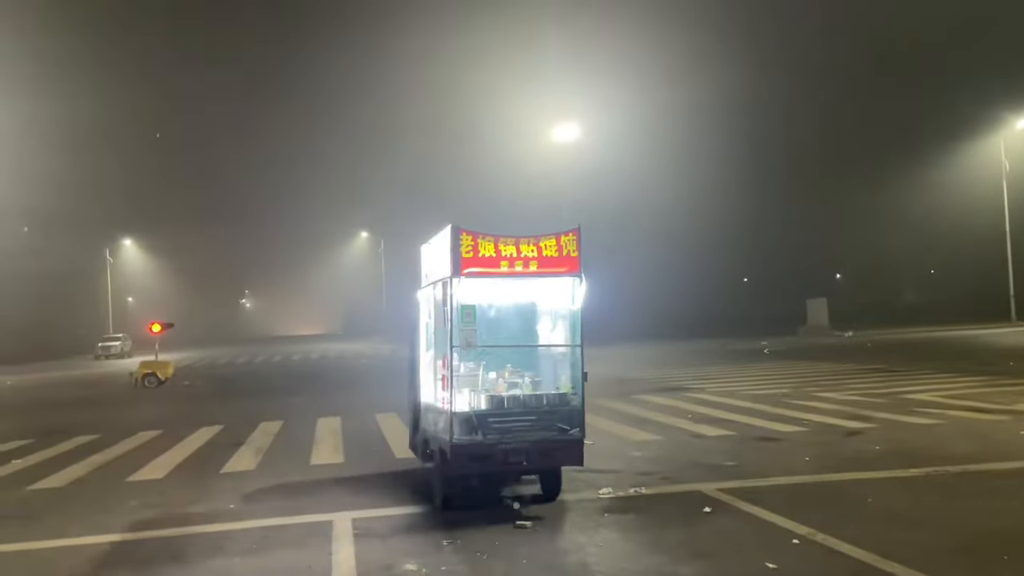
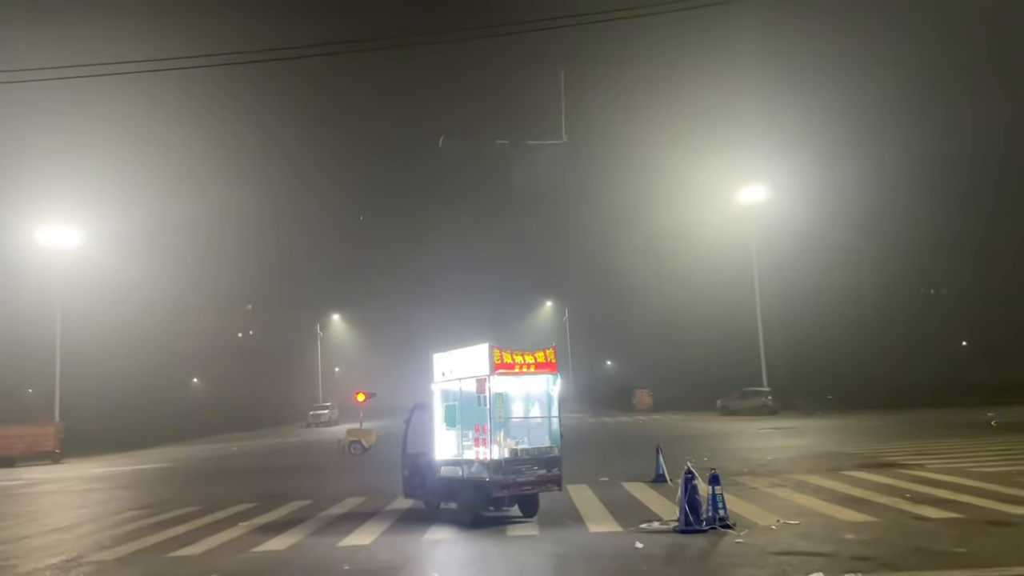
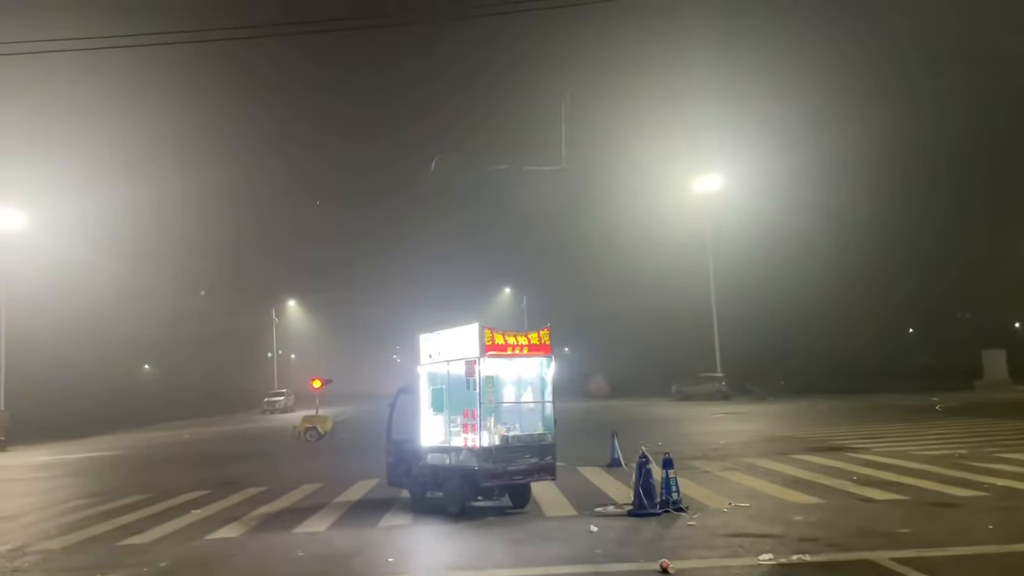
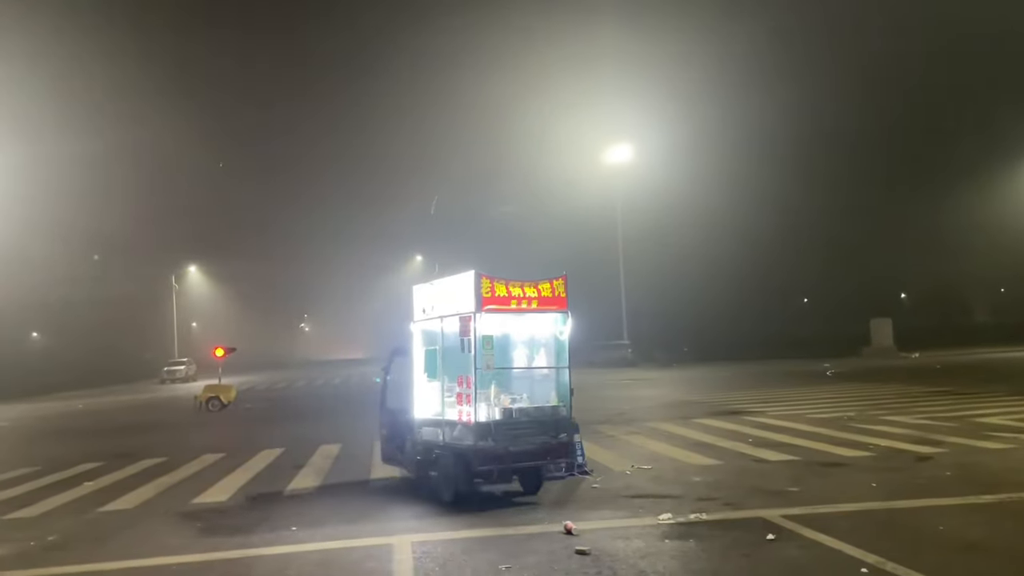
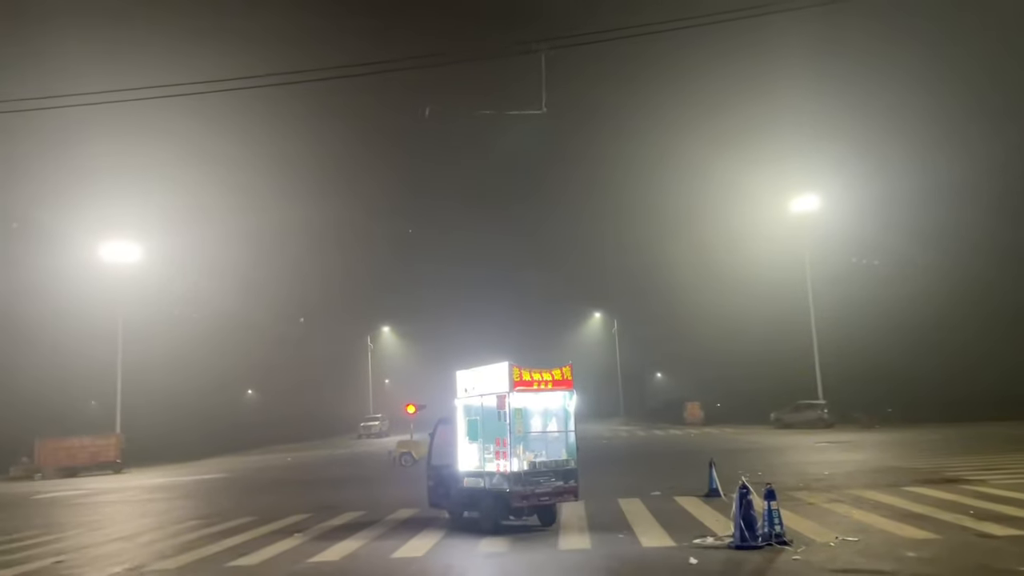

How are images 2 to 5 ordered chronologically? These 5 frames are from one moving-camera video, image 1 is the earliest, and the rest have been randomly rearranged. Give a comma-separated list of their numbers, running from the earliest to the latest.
4, 3, 2, 5
